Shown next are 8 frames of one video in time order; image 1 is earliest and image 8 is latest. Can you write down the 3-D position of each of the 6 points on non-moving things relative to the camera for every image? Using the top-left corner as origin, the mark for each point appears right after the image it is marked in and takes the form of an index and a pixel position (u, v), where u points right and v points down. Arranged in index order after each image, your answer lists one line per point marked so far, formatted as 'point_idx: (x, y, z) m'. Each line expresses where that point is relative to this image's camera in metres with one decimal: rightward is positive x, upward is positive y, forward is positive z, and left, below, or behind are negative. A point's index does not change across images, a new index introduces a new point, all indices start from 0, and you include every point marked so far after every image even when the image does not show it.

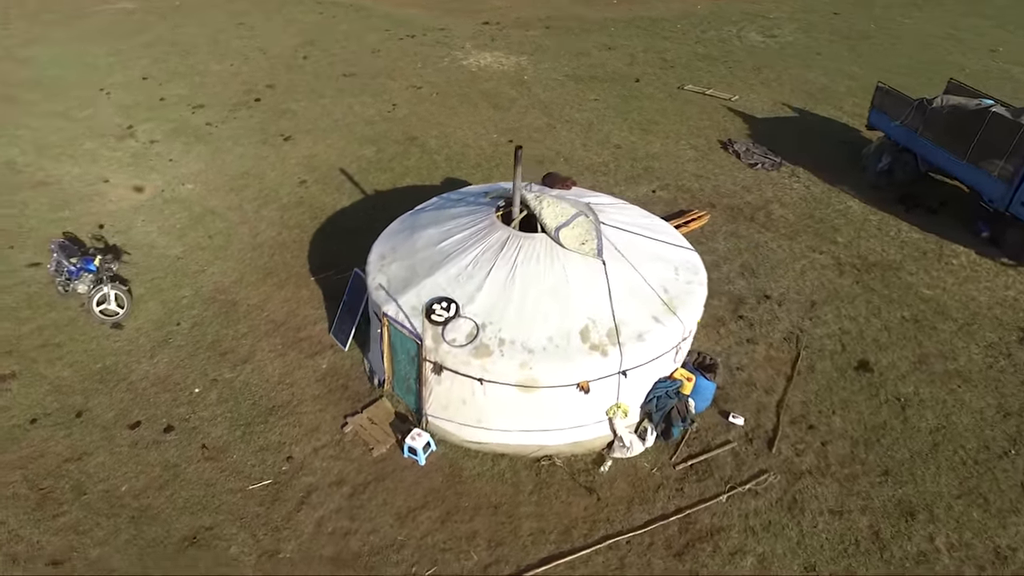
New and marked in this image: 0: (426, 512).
0: (-1.4, -3.5, +9.7) m
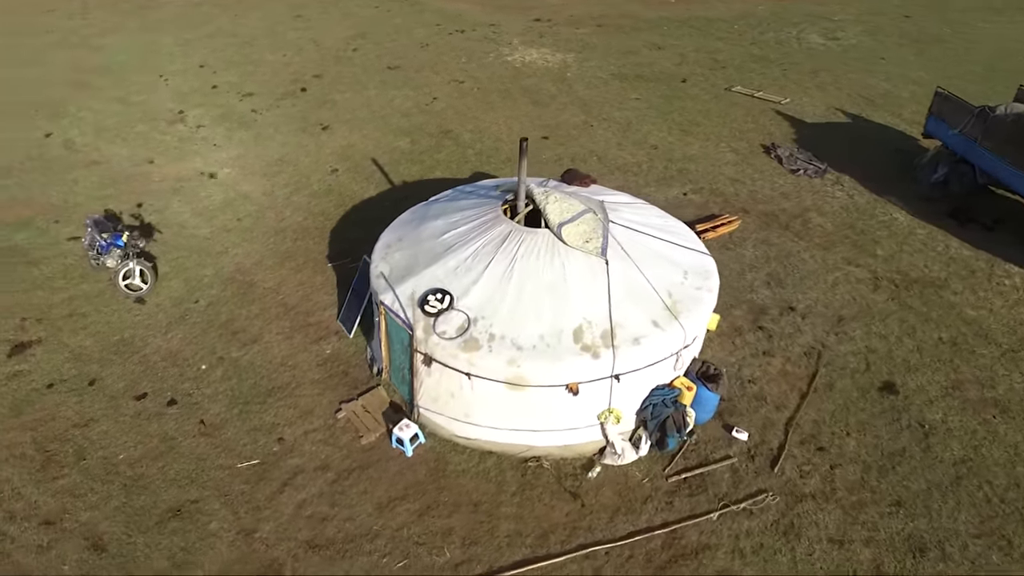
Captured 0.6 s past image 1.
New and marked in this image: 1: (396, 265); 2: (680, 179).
0: (-1.7, -3.4, +9.6) m
1: (-2.1, +0.4, +11.2) m
2: (+5.2, +3.4, +18.9) m
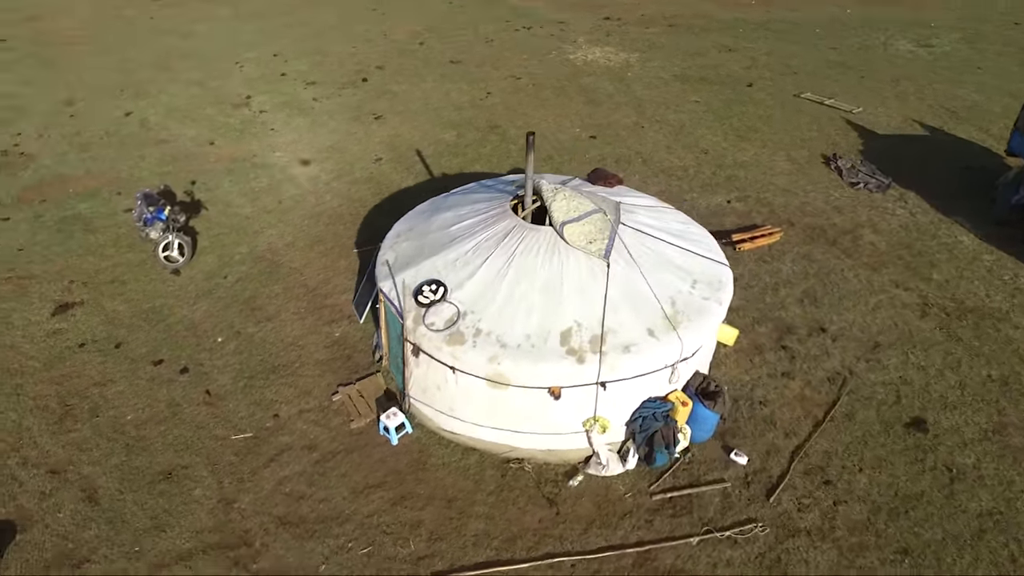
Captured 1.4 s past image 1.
0: (-2.1, -3.2, +9.6) m
1: (-2.0, +0.6, +11.2) m
2: (+6.3, +3.0, +18.0) m
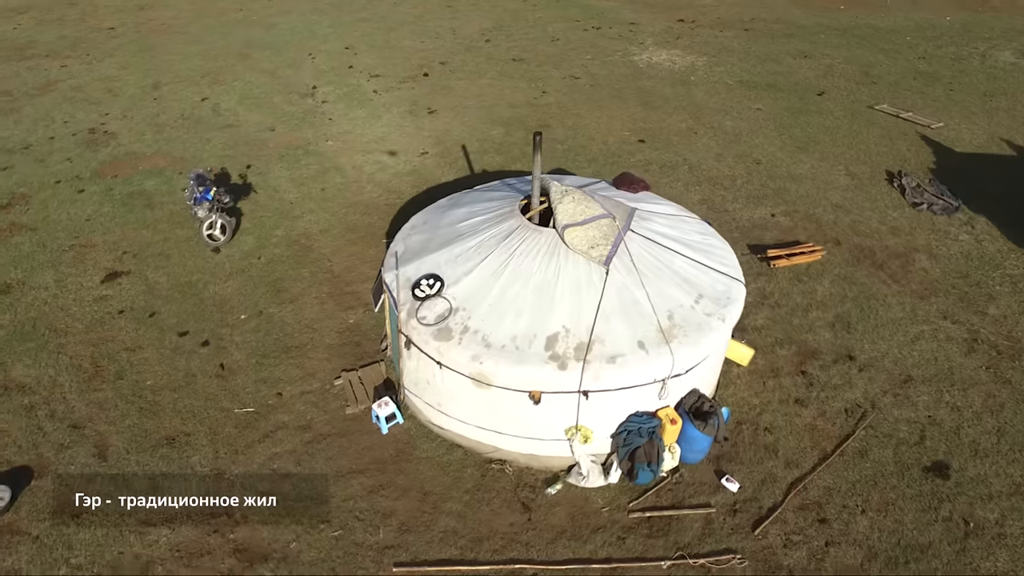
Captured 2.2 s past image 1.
0: (-2.4, -3.0, +9.7) m
1: (-1.9, +0.8, +11.4) m
2: (+7.3, +2.5, +17.2) m
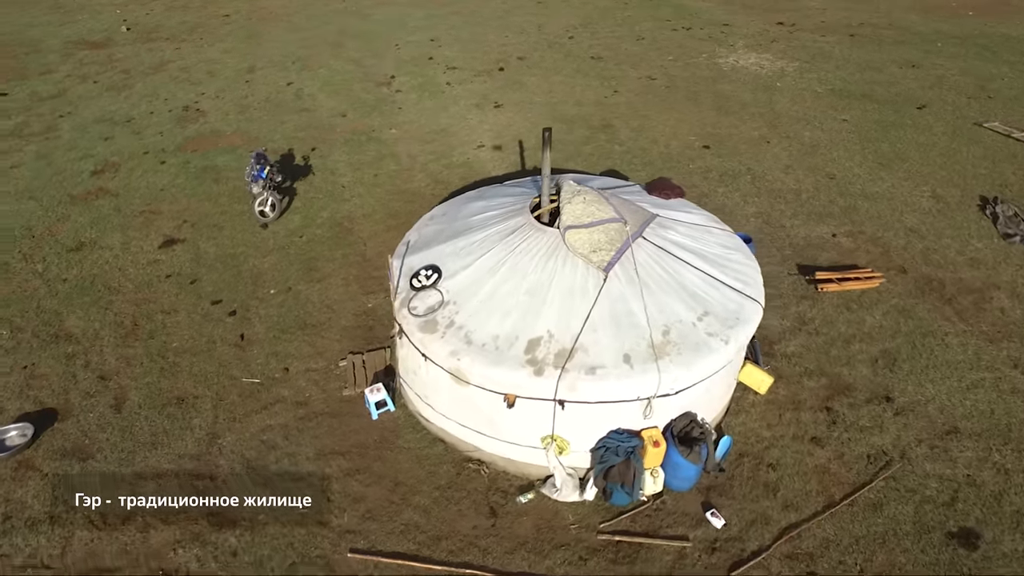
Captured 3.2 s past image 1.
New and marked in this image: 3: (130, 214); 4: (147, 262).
0: (-2.8, -2.8, +9.8) m
1: (-1.7, +0.9, +11.4) m
2: (+8.4, +1.8, +15.7) m
3: (-10.6, +2.0, +17.0) m
4: (-8.9, +0.6, +14.9) m
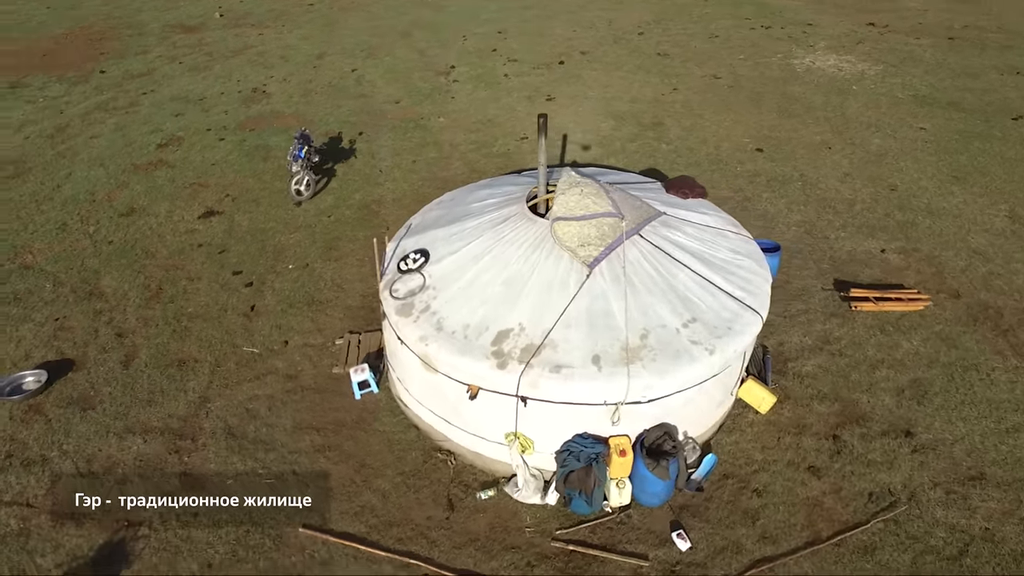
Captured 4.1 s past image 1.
0: (-3.2, -2.4, +9.9) m
1: (-1.6, +1.2, +11.2) m
2: (+8.9, +1.3, +14.3) m
3: (-9.7, +3.0, +17.9) m
4: (-8.4, +1.5, +15.7) m
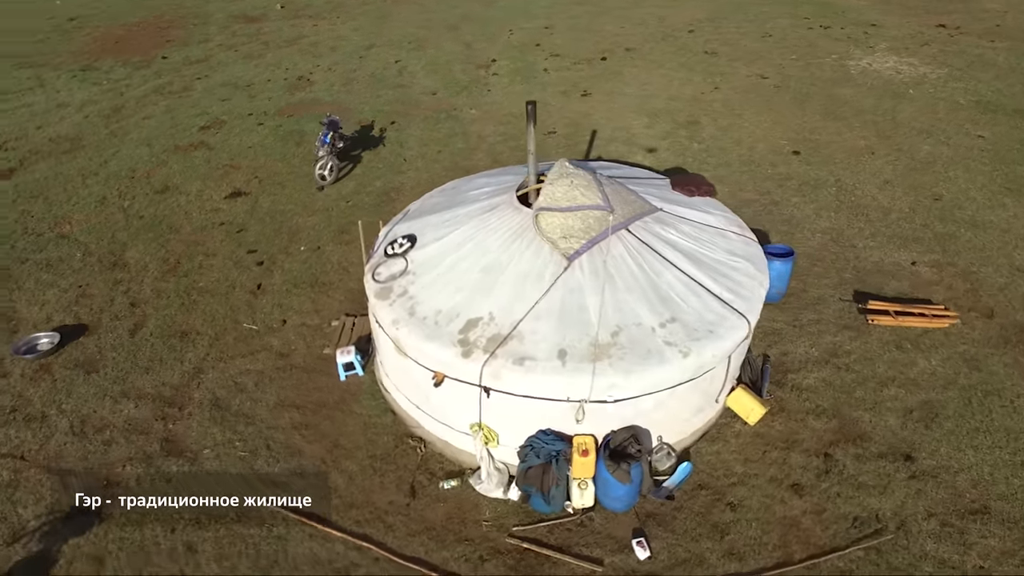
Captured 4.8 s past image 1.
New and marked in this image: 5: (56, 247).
0: (-3.5, -2.0, +10.0) m
1: (-1.7, +1.5, +11.2) m
2: (+9.1, +1.0, +13.4) m
3: (-9.0, +3.7, +18.5) m
4: (-8.0, +2.1, +16.2) m
5: (-11.1, +1.0, +14.9) m
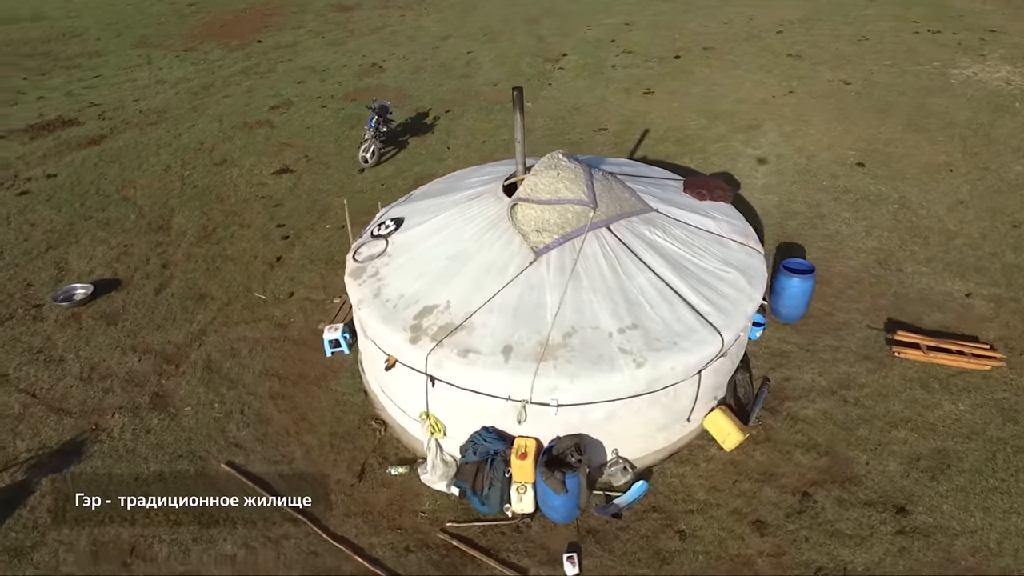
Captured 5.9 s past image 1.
0: (-4.0, -1.6, +10.3) m
1: (-1.6, +1.7, +11.1) m
2: (+9.2, +0.3, +11.8) m
3: (-7.6, +4.5, +19.4) m
4: (-7.1, +2.9, +17.0) m
5: (-10.4, +2.1, +16.2) m
